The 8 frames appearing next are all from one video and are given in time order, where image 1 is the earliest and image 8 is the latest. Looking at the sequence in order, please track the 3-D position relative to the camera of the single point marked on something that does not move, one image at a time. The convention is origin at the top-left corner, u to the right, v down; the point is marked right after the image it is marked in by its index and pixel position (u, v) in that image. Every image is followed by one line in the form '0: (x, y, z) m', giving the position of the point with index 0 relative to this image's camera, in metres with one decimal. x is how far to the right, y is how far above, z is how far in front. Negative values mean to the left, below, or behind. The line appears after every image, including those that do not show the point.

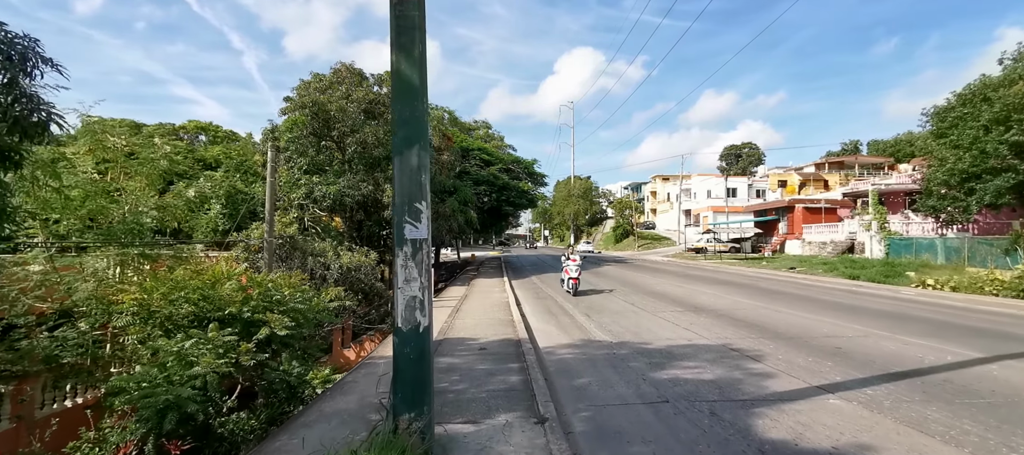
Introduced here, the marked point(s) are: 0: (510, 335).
0: (0.0, -1.6, +7.6) m
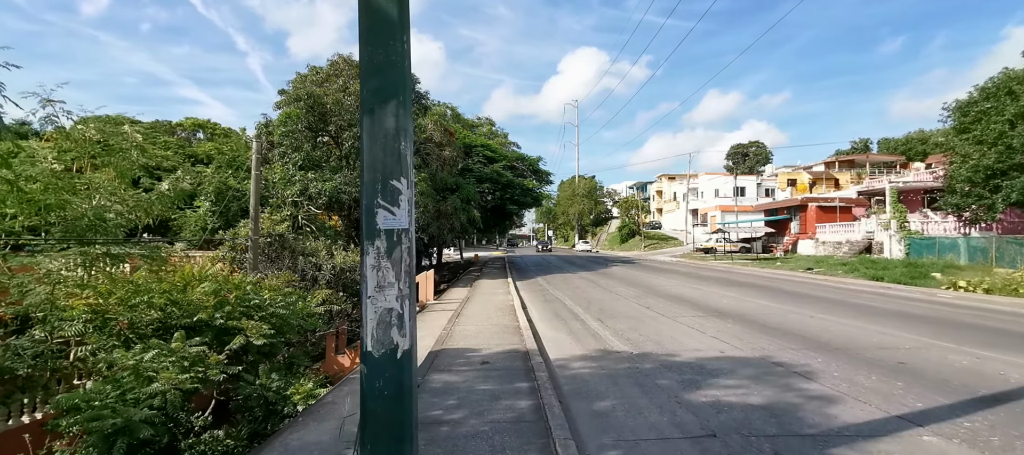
0: (0.0, -1.5, +6.7) m
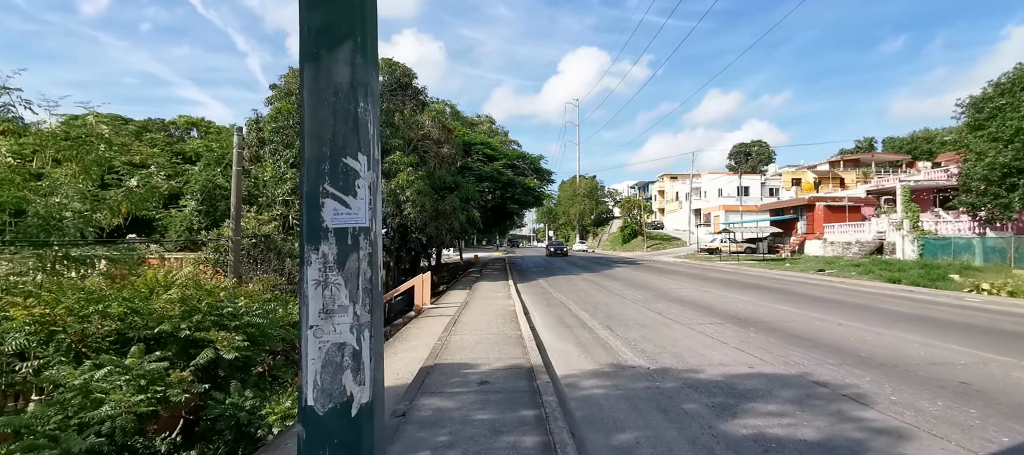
0: (+0.1, -1.5, +6.0) m
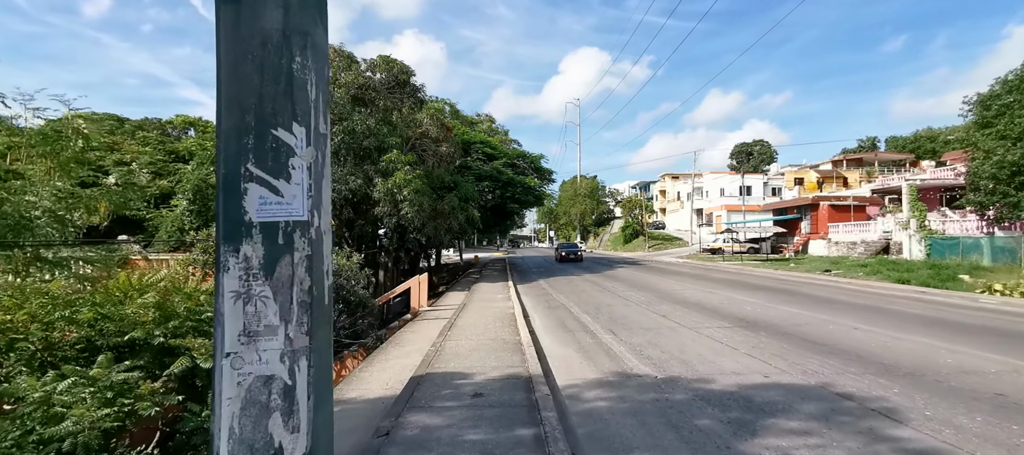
0: (0.0, -1.5, +5.6) m
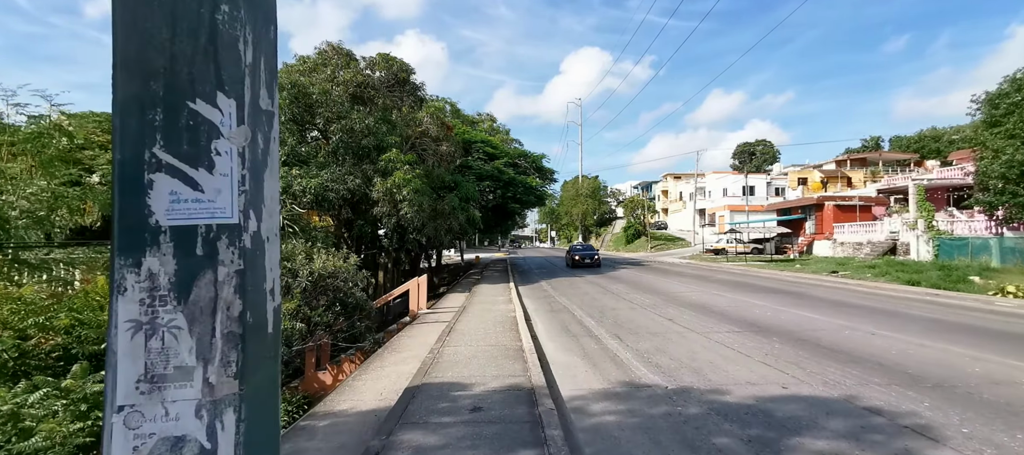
0: (+0.1, -1.5, +5.2) m
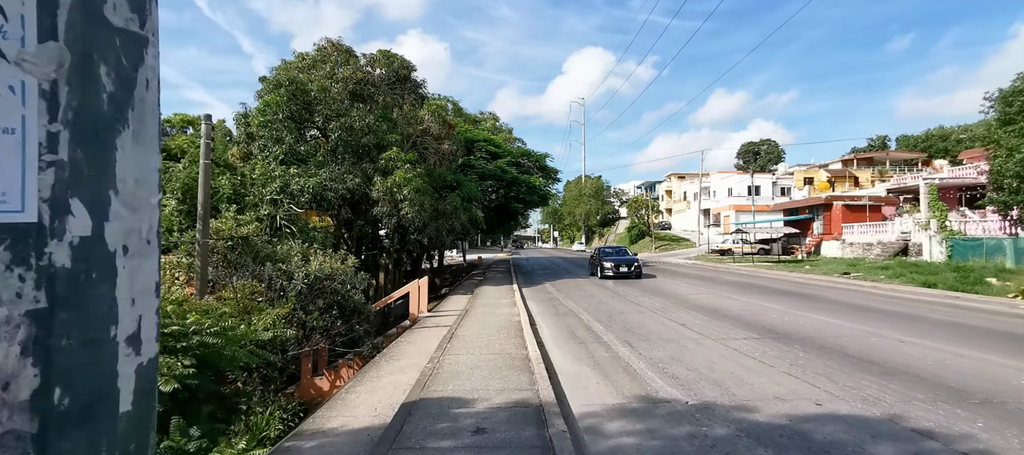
0: (+0.1, -1.5, +4.8) m
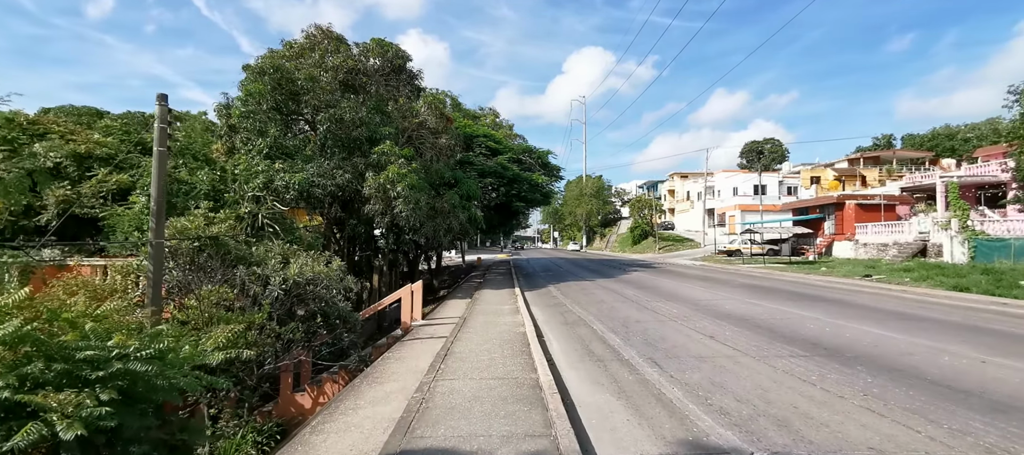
0: (+0.2, -1.5, +3.7) m
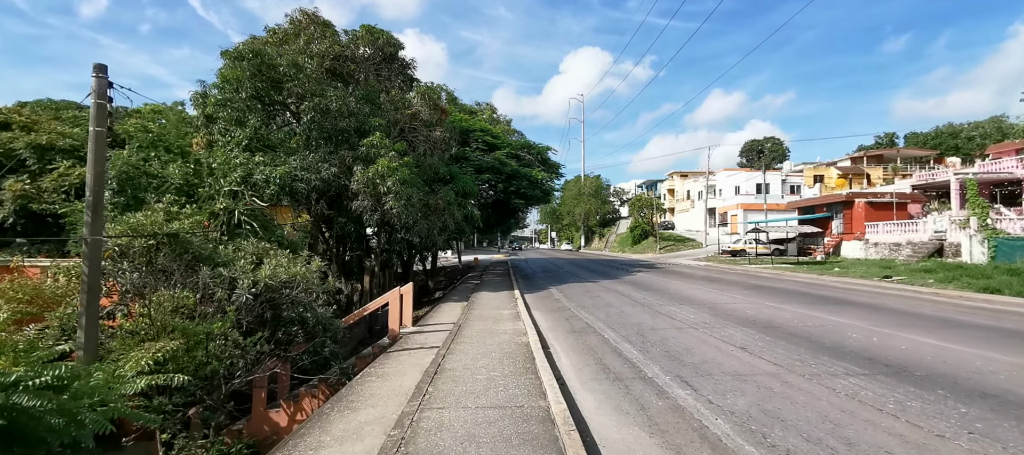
0: (+0.2, -1.4, +2.6) m
